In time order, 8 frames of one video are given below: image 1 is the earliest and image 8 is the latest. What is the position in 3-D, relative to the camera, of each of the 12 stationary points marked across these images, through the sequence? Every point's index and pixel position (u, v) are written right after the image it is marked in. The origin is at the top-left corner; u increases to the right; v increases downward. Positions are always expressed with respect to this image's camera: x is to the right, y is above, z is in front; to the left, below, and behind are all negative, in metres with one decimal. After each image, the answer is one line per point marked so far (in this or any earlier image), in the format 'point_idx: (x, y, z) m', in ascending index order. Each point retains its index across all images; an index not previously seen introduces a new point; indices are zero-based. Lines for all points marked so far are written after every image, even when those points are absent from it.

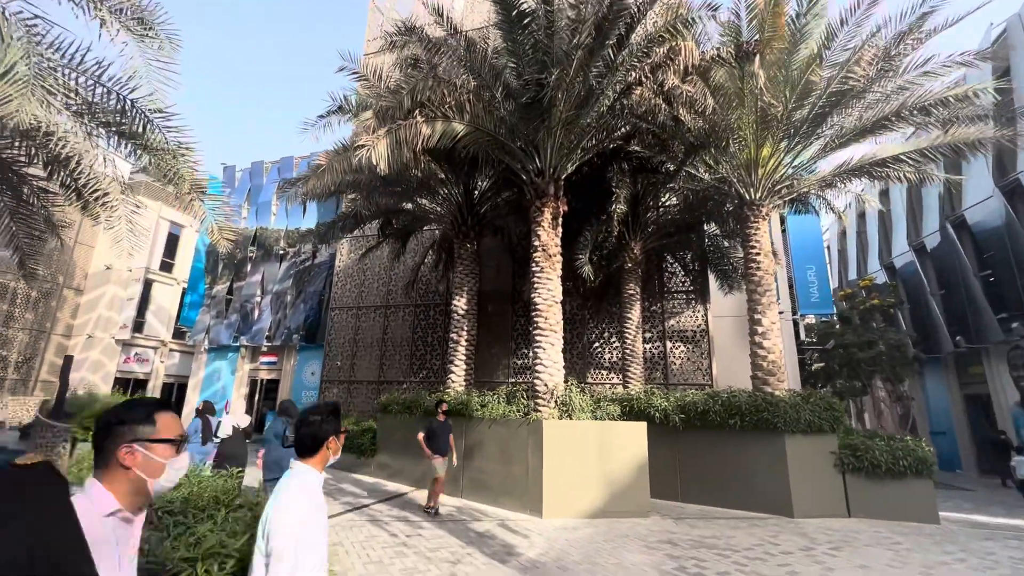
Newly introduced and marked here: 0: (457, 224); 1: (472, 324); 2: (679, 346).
0: (-1.3, +1.5, +11.2) m
1: (-0.9, -0.8, +10.6) m
2: (+4.2, -1.5, +11.9) m
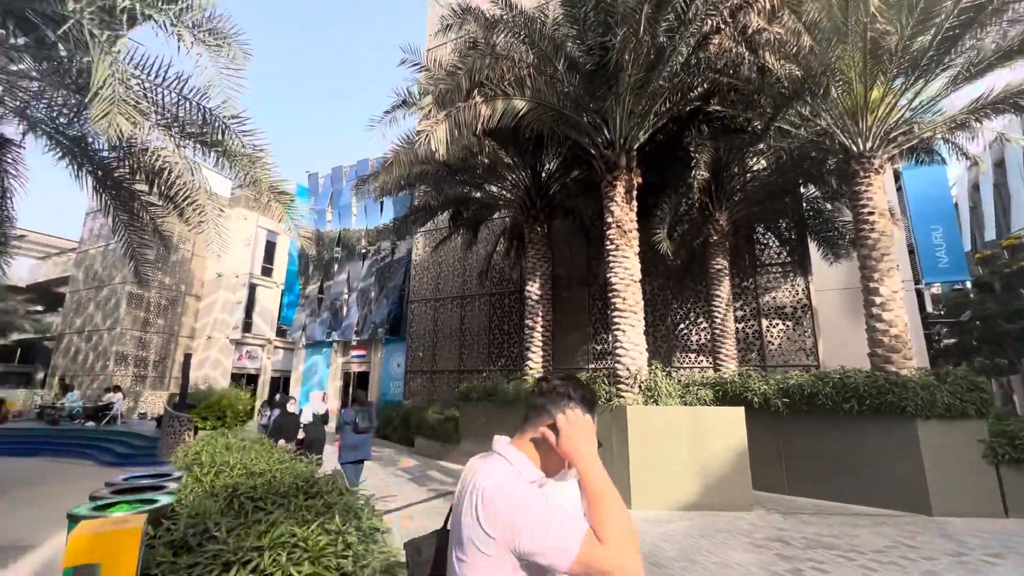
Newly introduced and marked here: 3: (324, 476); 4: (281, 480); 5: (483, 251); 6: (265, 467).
0: (+0.4, +1.9, +10.9) m
1: (+0.8, -0.5, +10.3) m
2: (+6.1, -0.8, +10.7) m
3: (-1.4, -1.4, +3.4) m
4: (-1.6, -1.3, +3.2) m
5: (-1.0, +1.2, +15.1) m
6: (-1.9, -1.4, +3.6) m
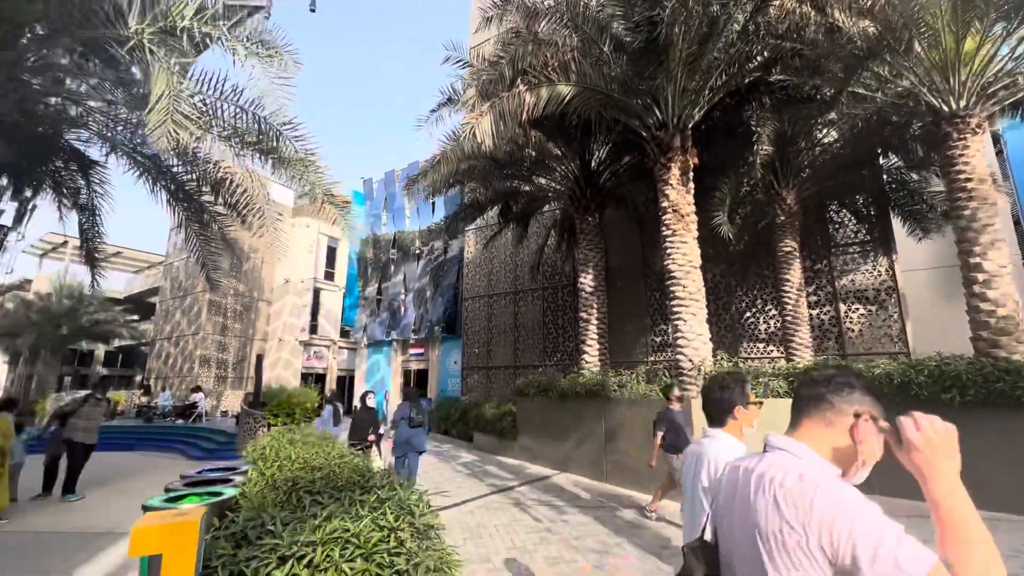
0: (+1.5, +2.1, +10.7) m
1: (+2.0, -0.3, +10.0) m
2: (+7.2, -0.4, +9.8) m
3: (-1.0, -1.3, +3.4) m
4: (-1.2, -1.3, +3.2) m
5: (+0.7, +1.4, +15.0) m
6: (-1.5, -1.4, +3.7) m
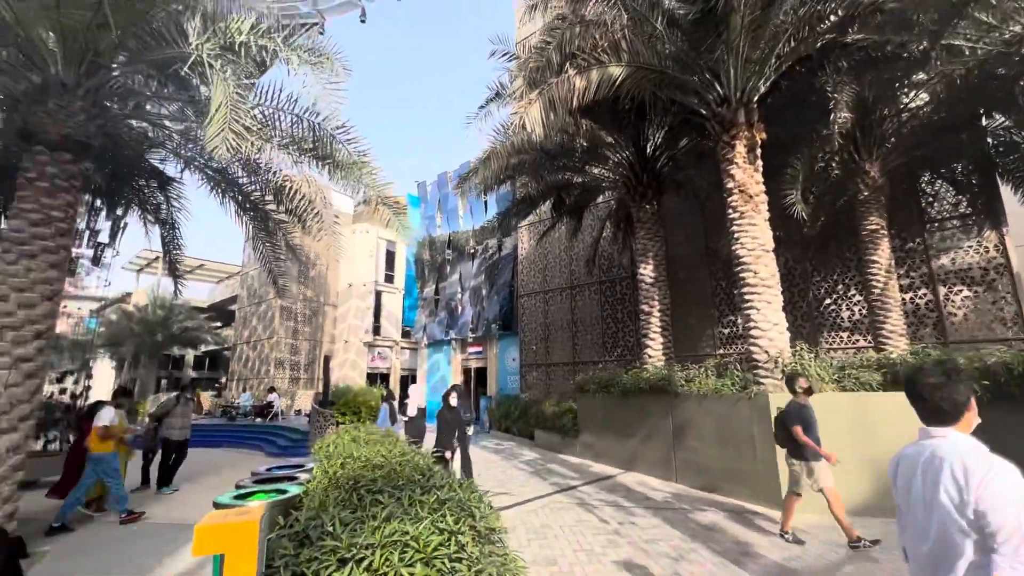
0: (+2.7, +2.2, +10.2) m
1: (+3.1, -0.1, +9.5) m
2: (+8.3, 0.0, +8.7) m
3: (-0.5, -1.3, +3.4) m
4: (-0.8, -1.3, +3.2) m
5: (+2.4, +1.5, +14.6) m
6: (-1.0, -1.3, +3.6) m
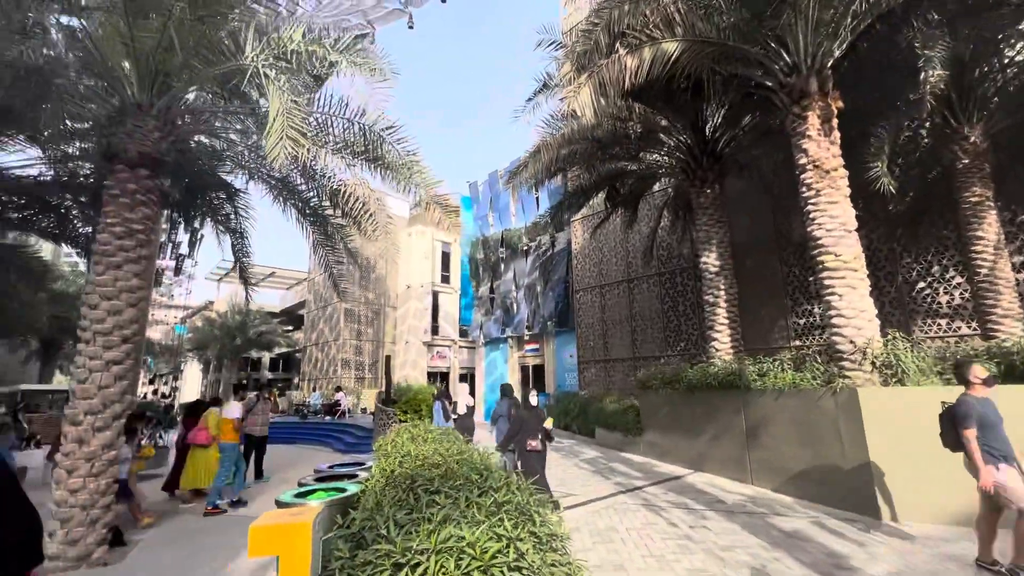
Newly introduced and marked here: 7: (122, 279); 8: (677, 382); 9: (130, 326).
0: (+3.7, +2.4, +9.7) m
1: (+4.2, +0.2, +8.9) m
2: (+9.3, +0.4, +7.5) m
3: (-0.1, -1.3, +3.2) m
4: (-0.4, -1.2, +3.1) m
5: (+4.0, +1.8, +14.0) m
6: (-0.5, -1.3, +3.6) m
7: (-4.3, +0.1, +5.1) m
8: (+3.1, -1.7, +8.7) m
9: (-4.2, -0.4, +5.2) m
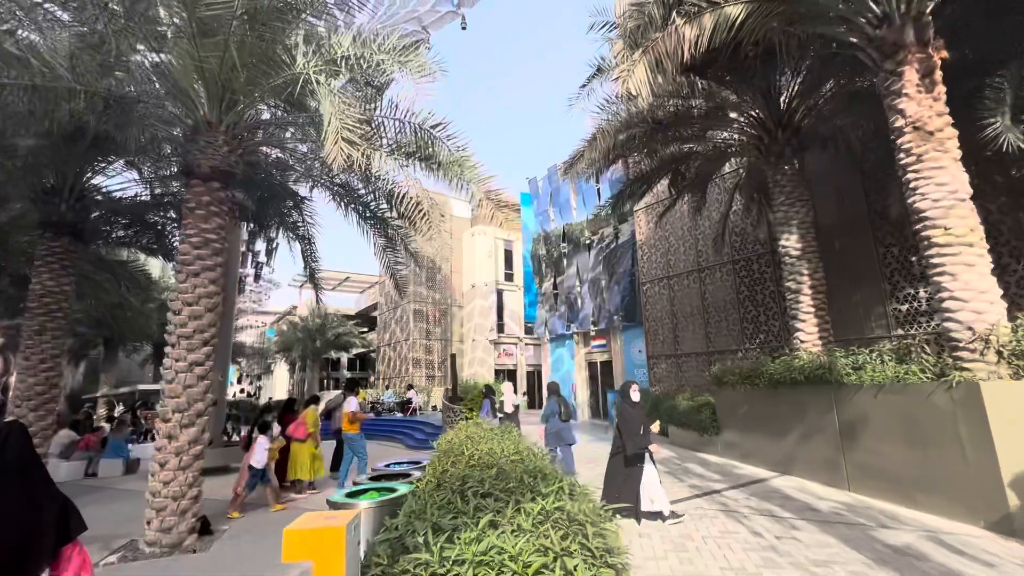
0: (+4.8, +2.7, +8.9) m
1: (+5.3, +0.4, +8.1) m
2: (+10.1, +0.8, +6.0) m
3: (+0.3, -1.2, +3.0) m
4: (0.0, -1.2, +2.9) m
5: (+5.7, +2.1, +13.2) m
6: (-0.1, -1.2, +3.4) m
7: (-3.7, 0.0, +5.5) m
8: (+4.2, -1.5, +8.0) m
9: (-3.6, -0.5, +5.5) m
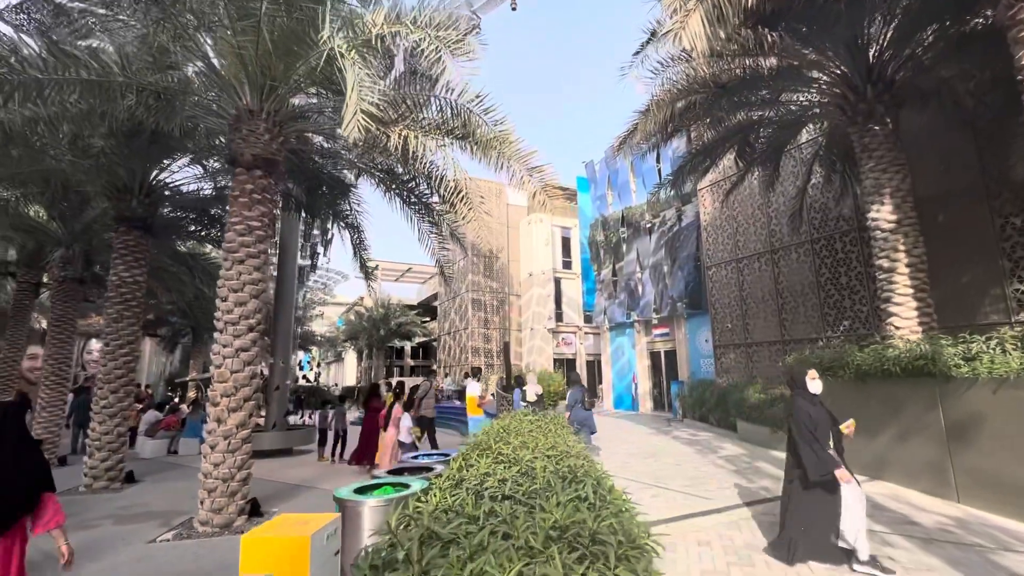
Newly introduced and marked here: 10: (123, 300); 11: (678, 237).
0: (+5.6, +3.0, +7.7) m
1: (+6.0, +0.7, +7.0) m
2: (+10.5, +1.1, +4.2) m
3: (+0.4, -1.0, +2.6) m
4: (+0.1, -1.0, +2.6) m
5: (+7.1, +2.5, +11.9) m
6: (+0.1, -1.1, +3.1) m
7: (-3.2, +0.2, +5.6) m
8: (+4.9, -1.2, +7.0) m
9: (-3.1, -0.3, +5.6) m
10: (-6.4, -0.2, +7.7) m
11: (+6.6, +2.0, +18.6) m
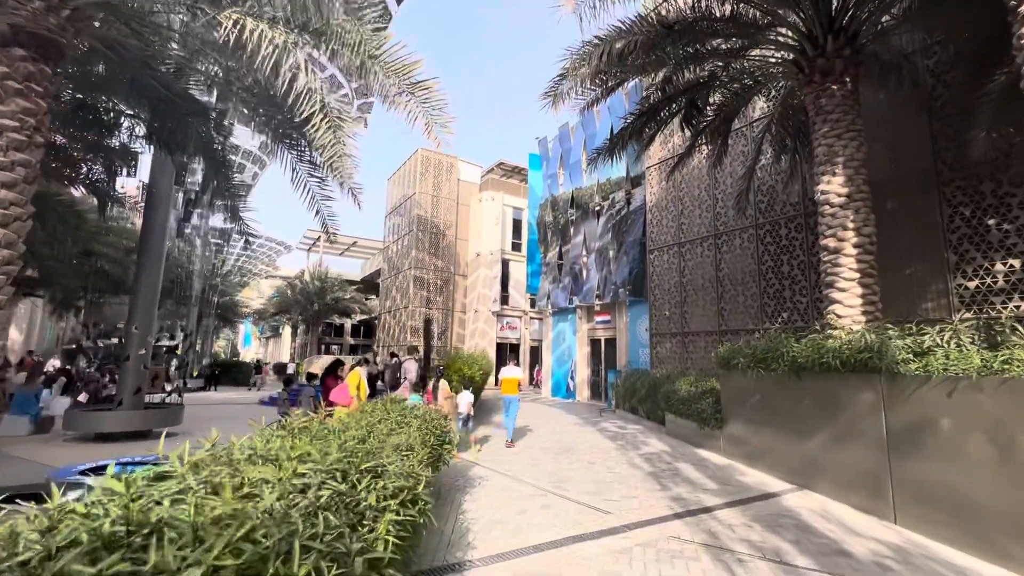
0: (+4.3, +3.3, +6.8) m
1: (+4.6, +0.9, +6.1) m
2: (+9.4, +1.0, +3.8) m
3: (-0.7, -0.7, +1.4) m
4: (-1.0, -0.7, +1.3) m
5: (+5.4, +2.8, +11.1) m
6: (-1.0, -0.7, +1.8) m
7: (-4.4, +0.8, +3.9) m
8: (+3.4, -0.9, +6.1) m
9: (-4.3, +0.3, +4.0) m
10: (-7.8, +0.7, +5.7) m
11: (+4.3, +2.6, +17.8) m
